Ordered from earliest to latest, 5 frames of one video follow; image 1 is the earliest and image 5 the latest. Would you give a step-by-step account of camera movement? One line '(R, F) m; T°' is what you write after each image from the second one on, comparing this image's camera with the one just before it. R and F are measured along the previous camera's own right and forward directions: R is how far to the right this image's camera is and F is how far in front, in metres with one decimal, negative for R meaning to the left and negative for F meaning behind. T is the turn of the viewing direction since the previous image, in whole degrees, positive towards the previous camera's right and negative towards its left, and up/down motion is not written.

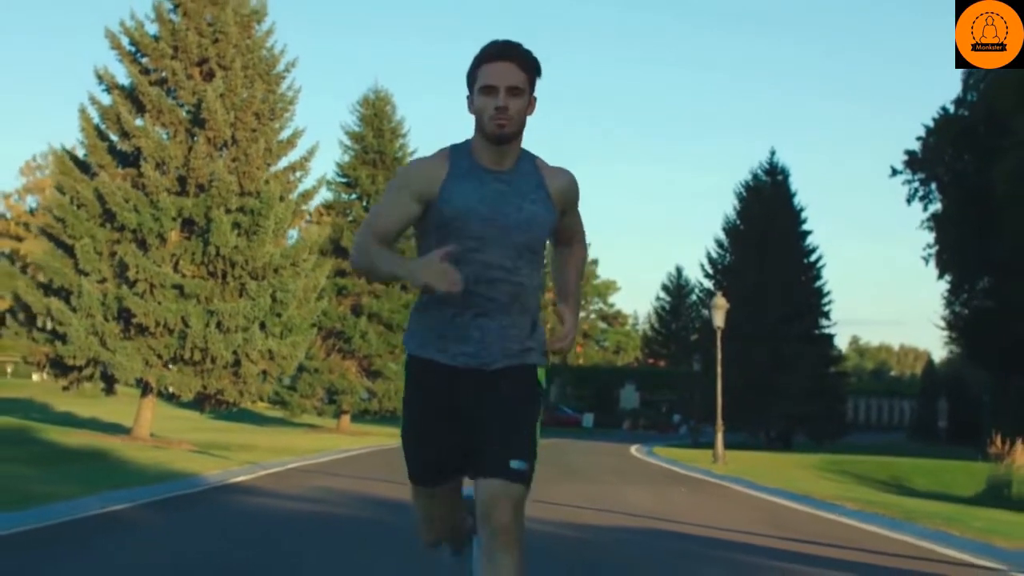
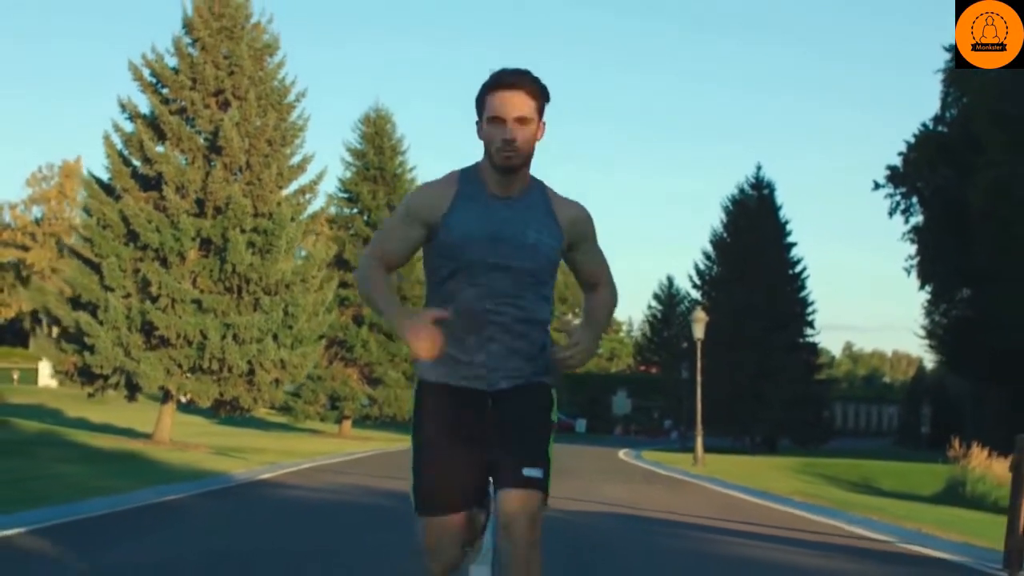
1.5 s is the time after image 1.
(0.0, -1.8) m; 0°
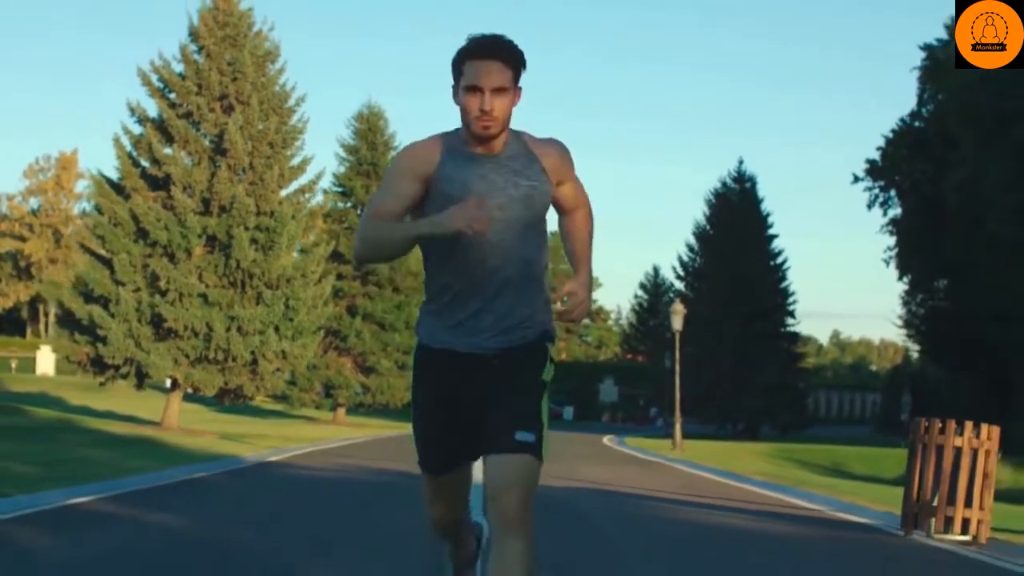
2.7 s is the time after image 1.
(0.0, -1.5) m; 0°
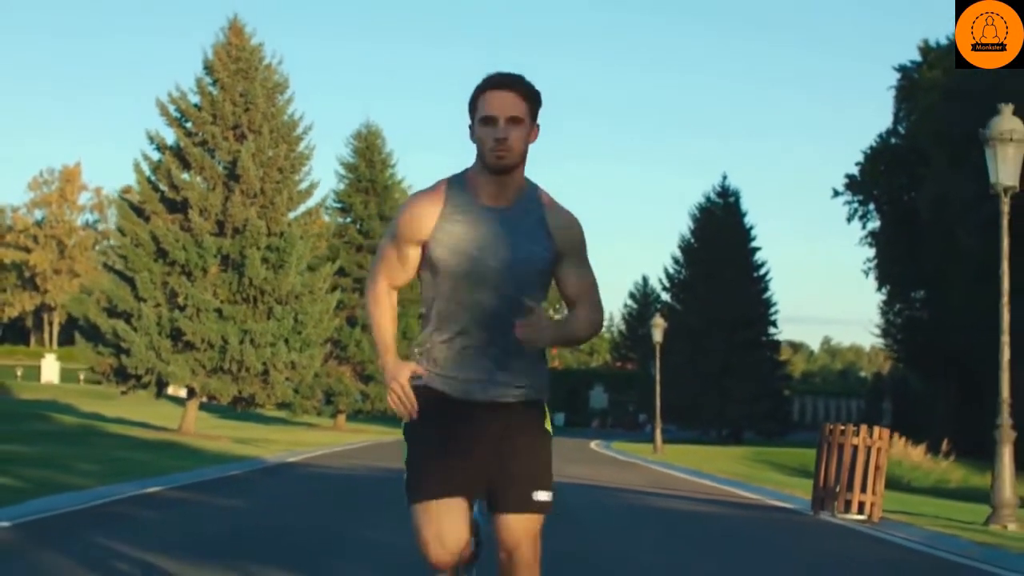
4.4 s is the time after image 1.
(0.0, -2.1) m; 0°
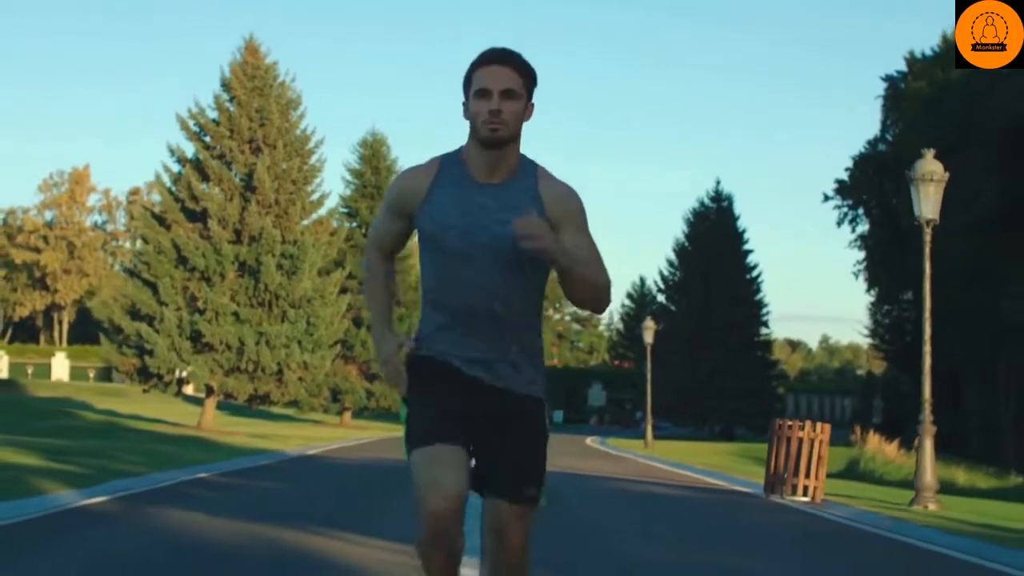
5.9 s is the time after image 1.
(0.0, -1.8) m; 0°
